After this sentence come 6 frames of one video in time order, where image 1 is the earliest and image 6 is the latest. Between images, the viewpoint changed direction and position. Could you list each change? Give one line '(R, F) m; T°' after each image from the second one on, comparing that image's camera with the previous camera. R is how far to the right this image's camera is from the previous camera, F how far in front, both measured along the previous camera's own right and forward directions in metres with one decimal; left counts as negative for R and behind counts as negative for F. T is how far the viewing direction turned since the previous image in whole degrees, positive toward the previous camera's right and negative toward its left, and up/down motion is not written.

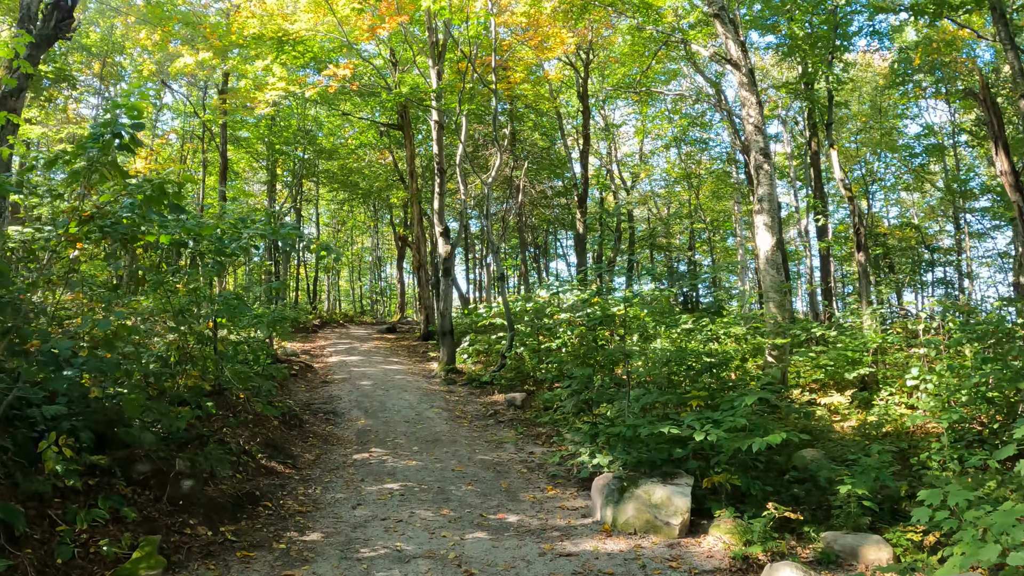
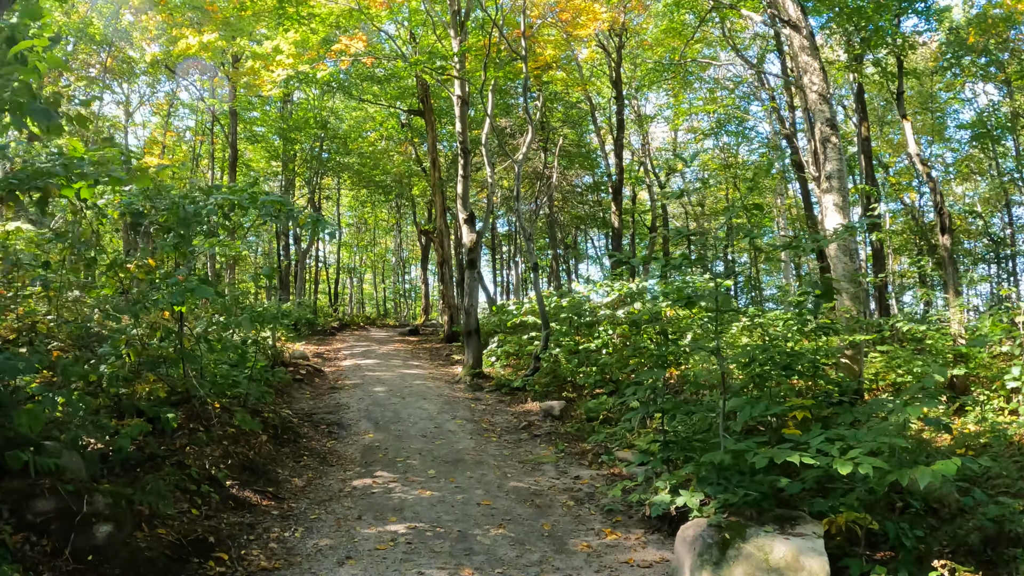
(-0.1, +1.4) m; -2°
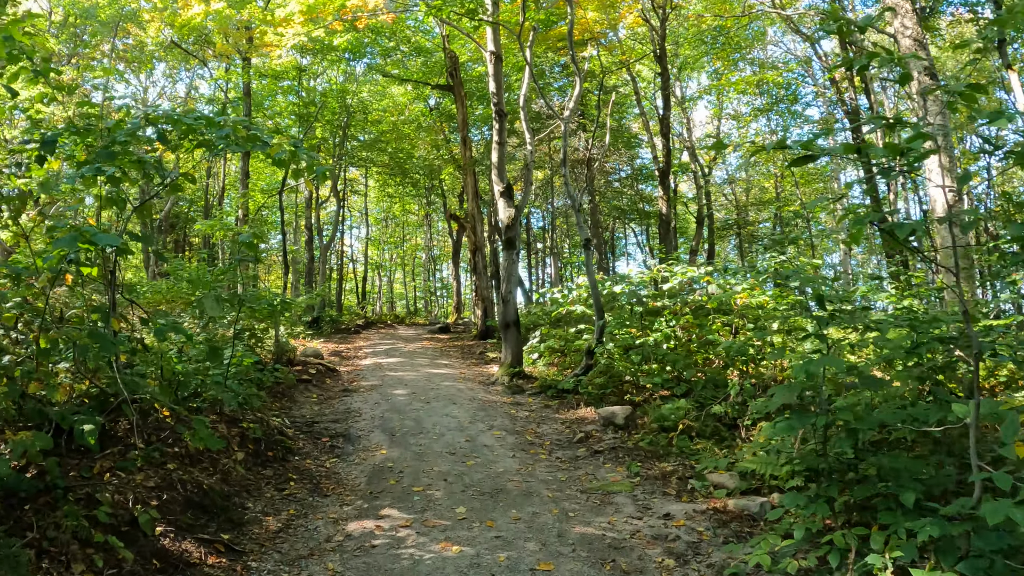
(-0.1, +1.6) m; -2°
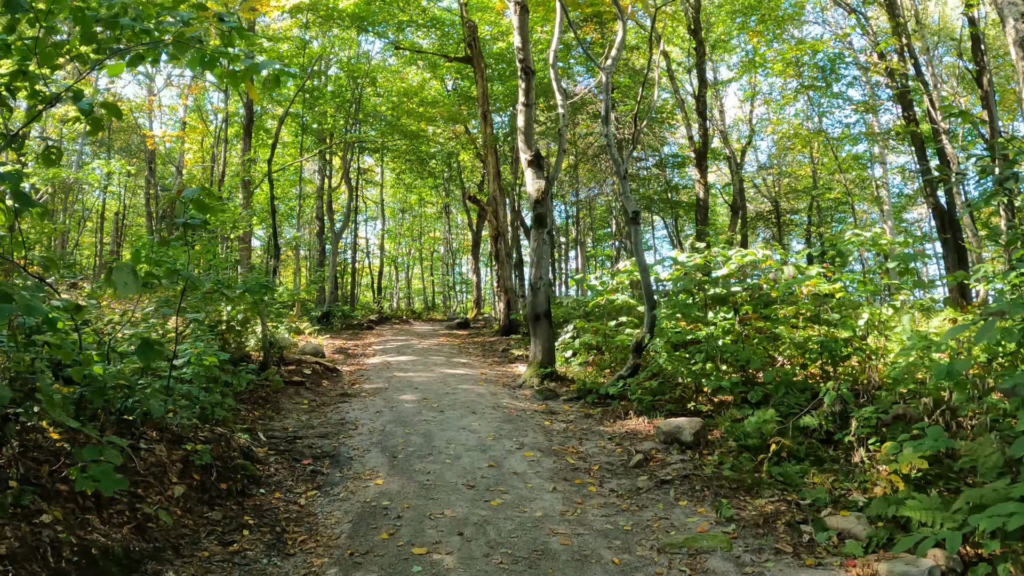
(-0.1, +1.3) m; -1°
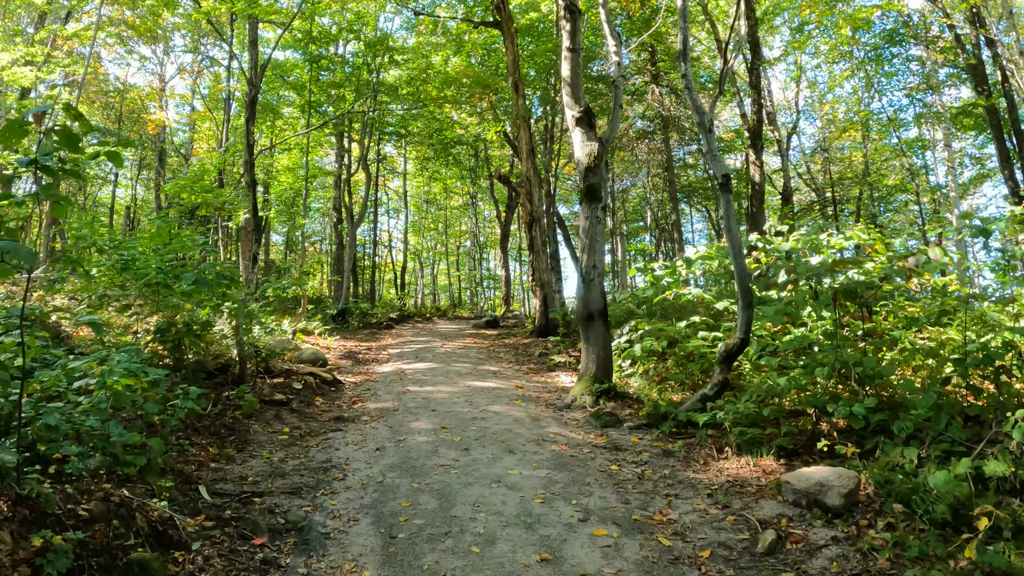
(-0.1, +1.5) m; -2°
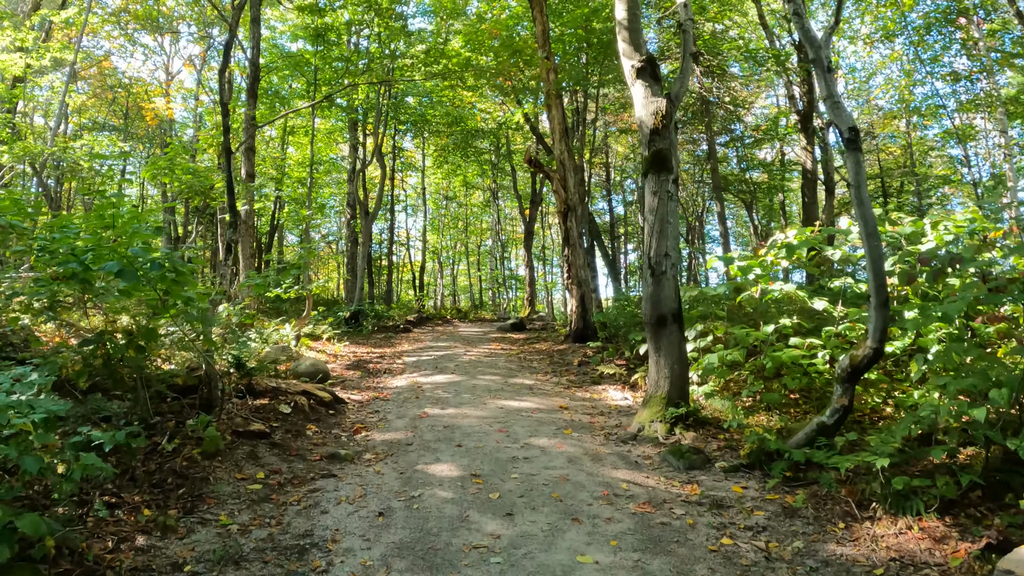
(-0.1, +1.2) m; -1°
